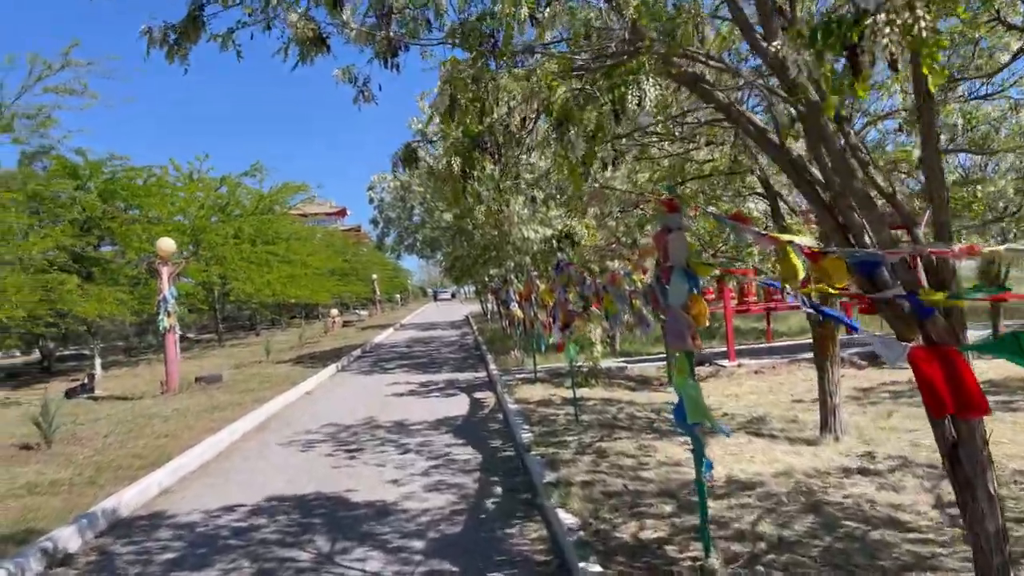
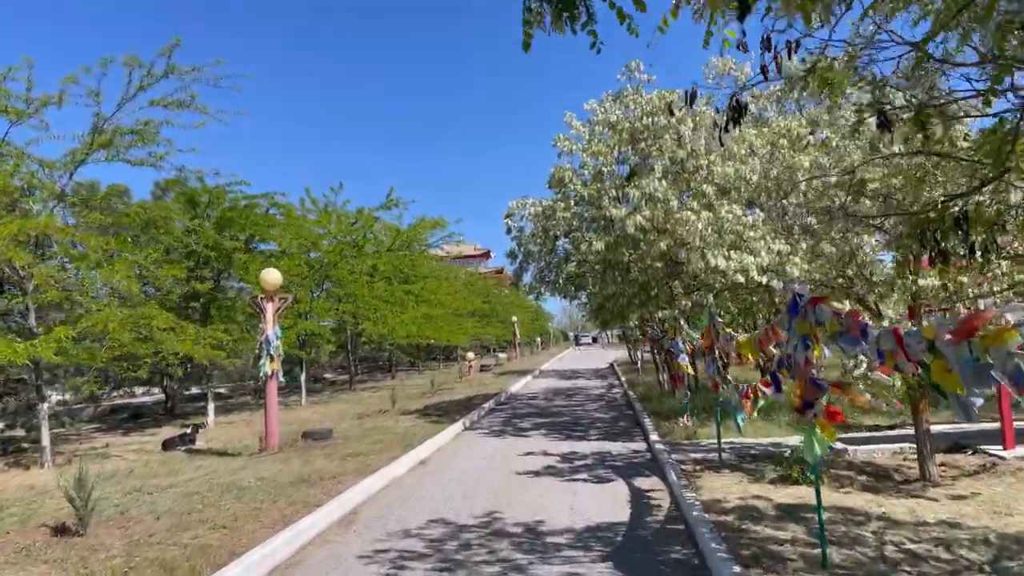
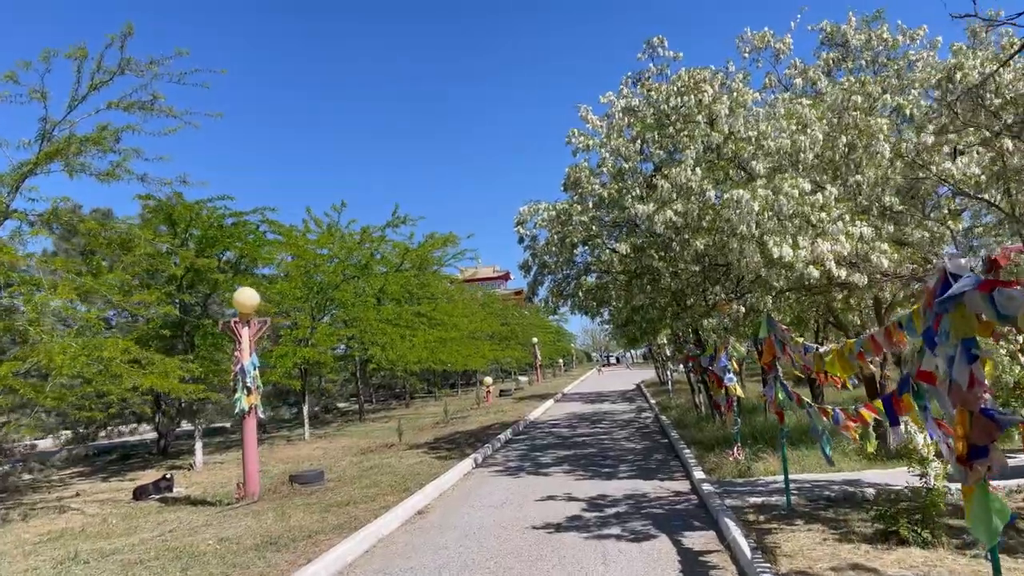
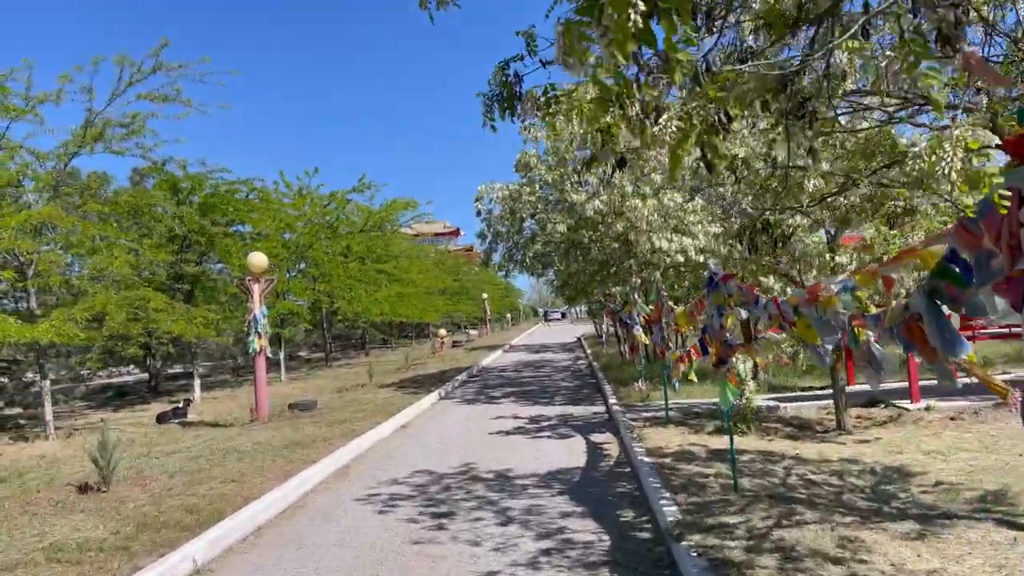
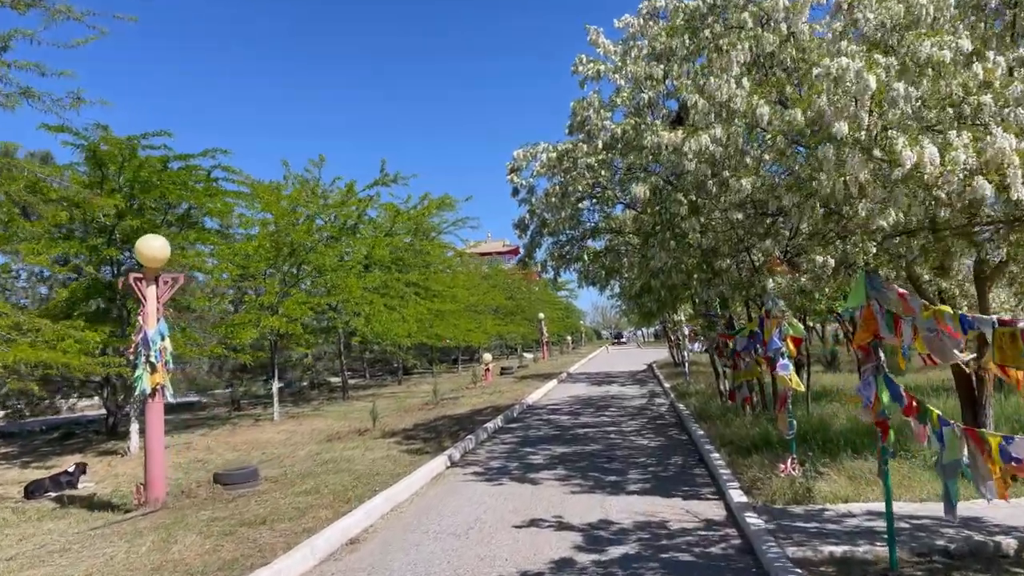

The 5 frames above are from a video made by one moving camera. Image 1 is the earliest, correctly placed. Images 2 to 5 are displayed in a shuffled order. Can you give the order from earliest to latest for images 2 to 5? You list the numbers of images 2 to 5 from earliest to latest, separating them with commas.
4, 2, 3, 5
